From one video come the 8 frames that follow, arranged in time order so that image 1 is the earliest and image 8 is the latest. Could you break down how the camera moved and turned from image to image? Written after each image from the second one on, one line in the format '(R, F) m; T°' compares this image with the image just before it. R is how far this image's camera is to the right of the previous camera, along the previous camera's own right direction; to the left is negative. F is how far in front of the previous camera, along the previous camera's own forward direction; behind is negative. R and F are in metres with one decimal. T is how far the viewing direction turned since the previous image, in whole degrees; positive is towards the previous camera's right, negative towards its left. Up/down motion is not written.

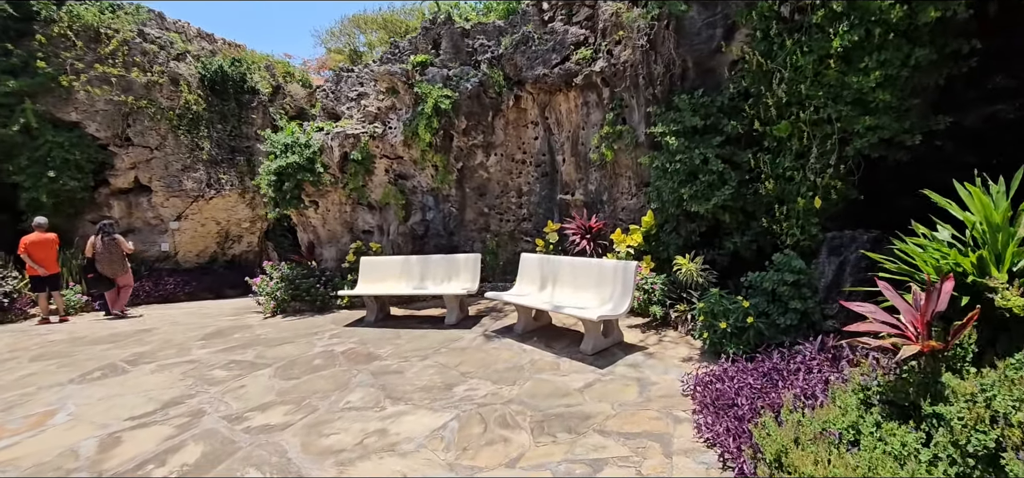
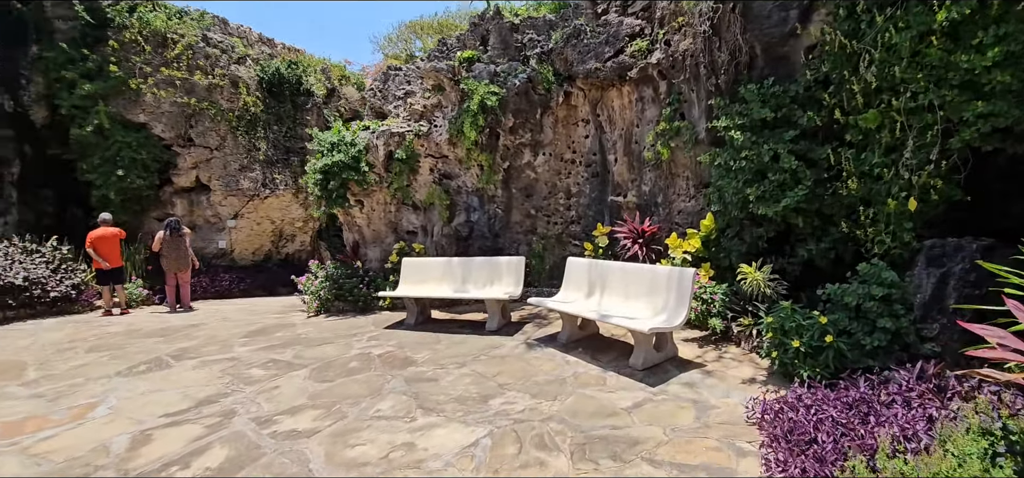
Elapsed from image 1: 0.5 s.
(+0.1, +0.4) m; -6°
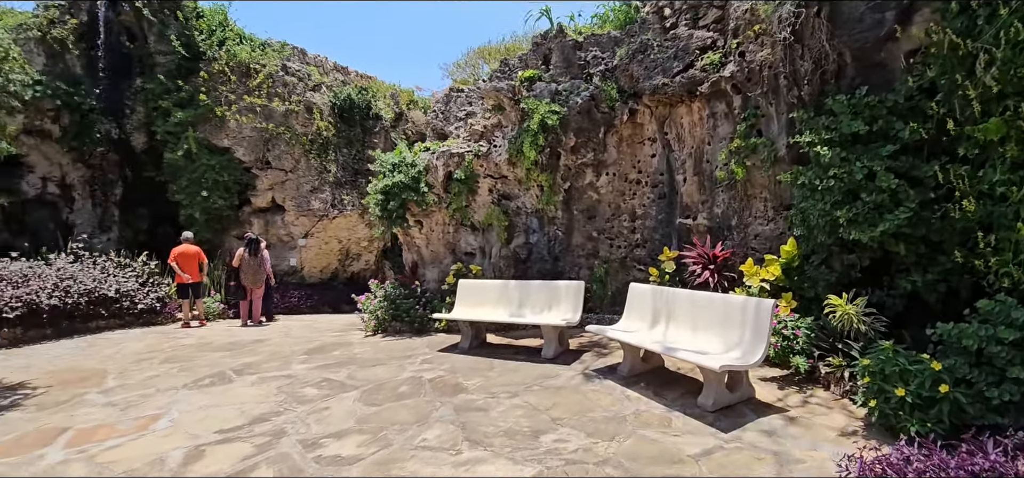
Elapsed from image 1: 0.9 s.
(+0.1, +0.3) m; -7°
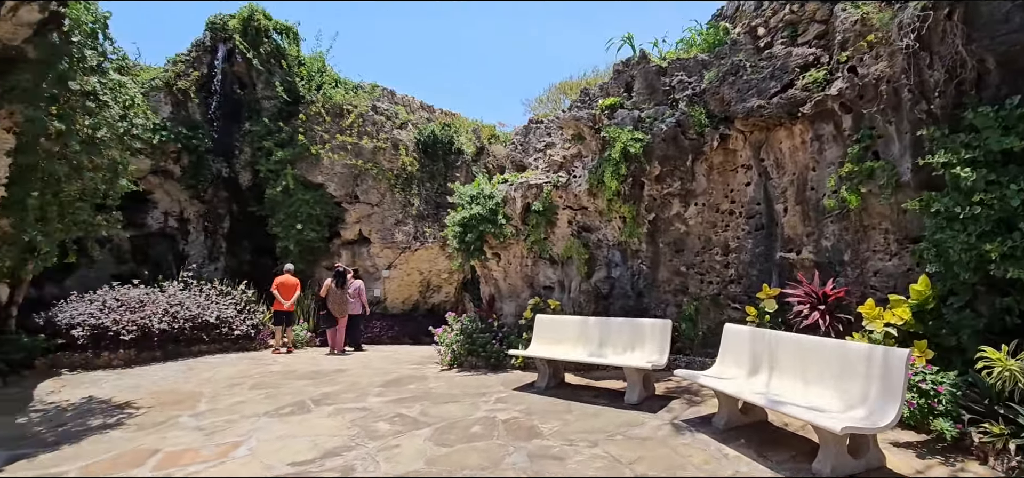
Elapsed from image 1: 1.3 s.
(0.0, +0.3) m; -9°
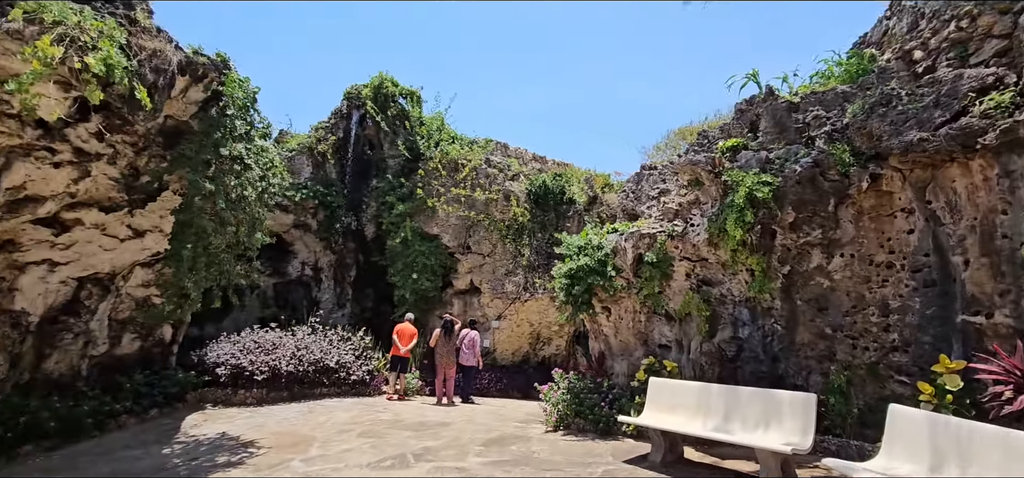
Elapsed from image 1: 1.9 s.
(+0.1, +0.3) m; -13°
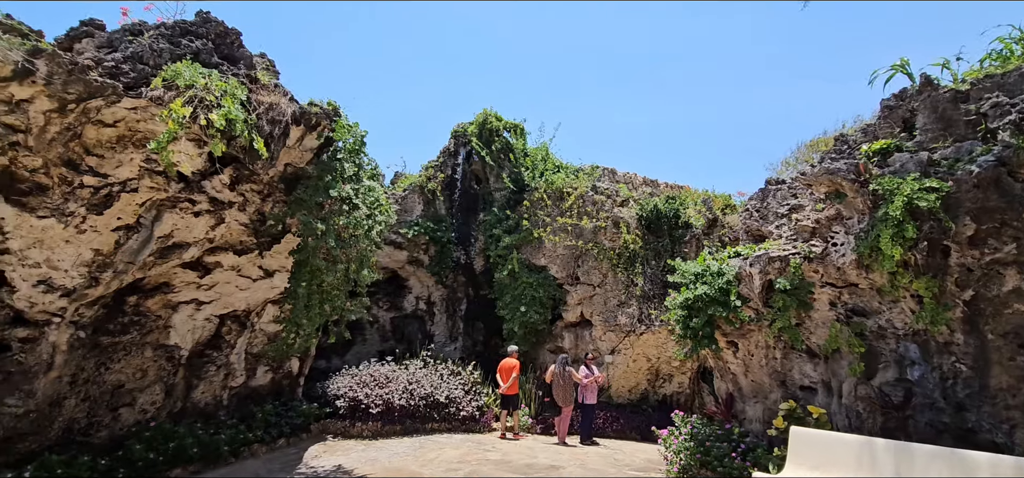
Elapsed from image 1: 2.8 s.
(+0.1, +0.4) m; -13°
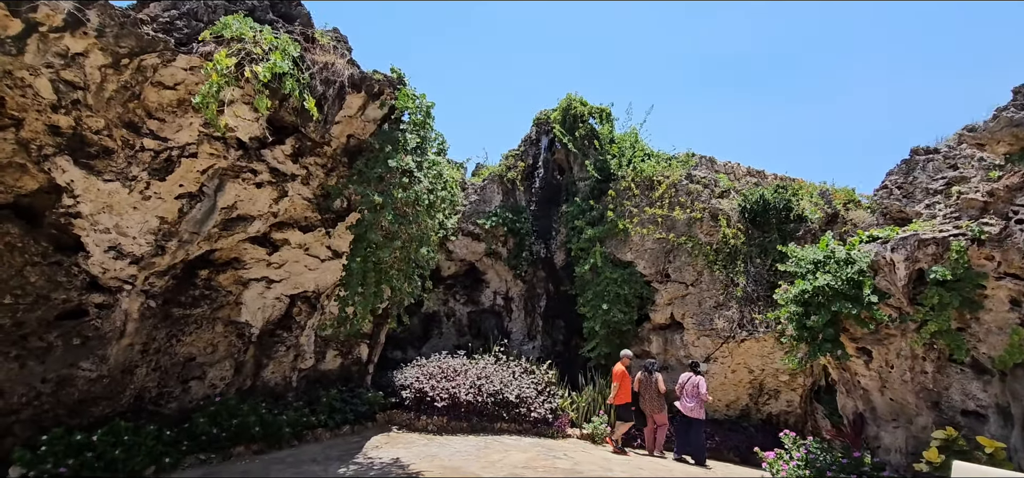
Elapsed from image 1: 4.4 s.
(+0.2, +0.8) m; -10°
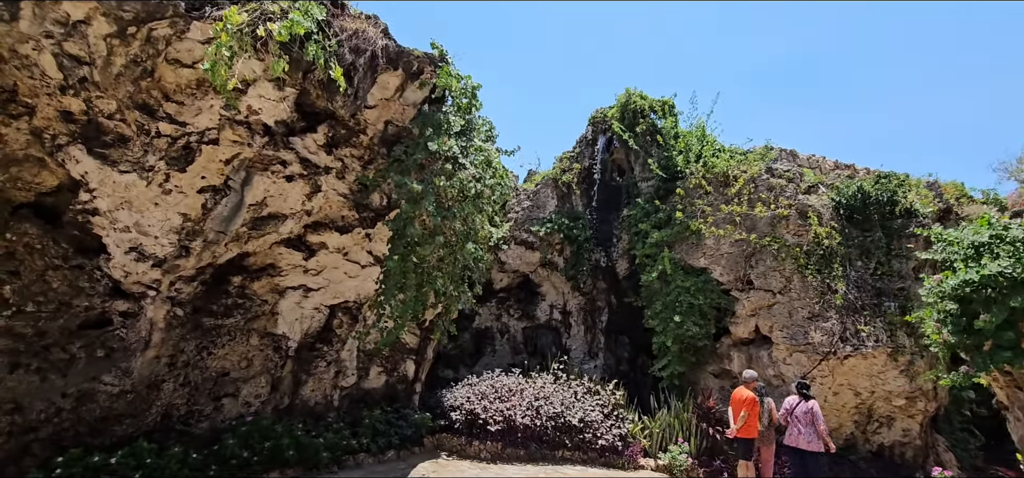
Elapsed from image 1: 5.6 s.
(-0.1, +0.9) m; -6°
